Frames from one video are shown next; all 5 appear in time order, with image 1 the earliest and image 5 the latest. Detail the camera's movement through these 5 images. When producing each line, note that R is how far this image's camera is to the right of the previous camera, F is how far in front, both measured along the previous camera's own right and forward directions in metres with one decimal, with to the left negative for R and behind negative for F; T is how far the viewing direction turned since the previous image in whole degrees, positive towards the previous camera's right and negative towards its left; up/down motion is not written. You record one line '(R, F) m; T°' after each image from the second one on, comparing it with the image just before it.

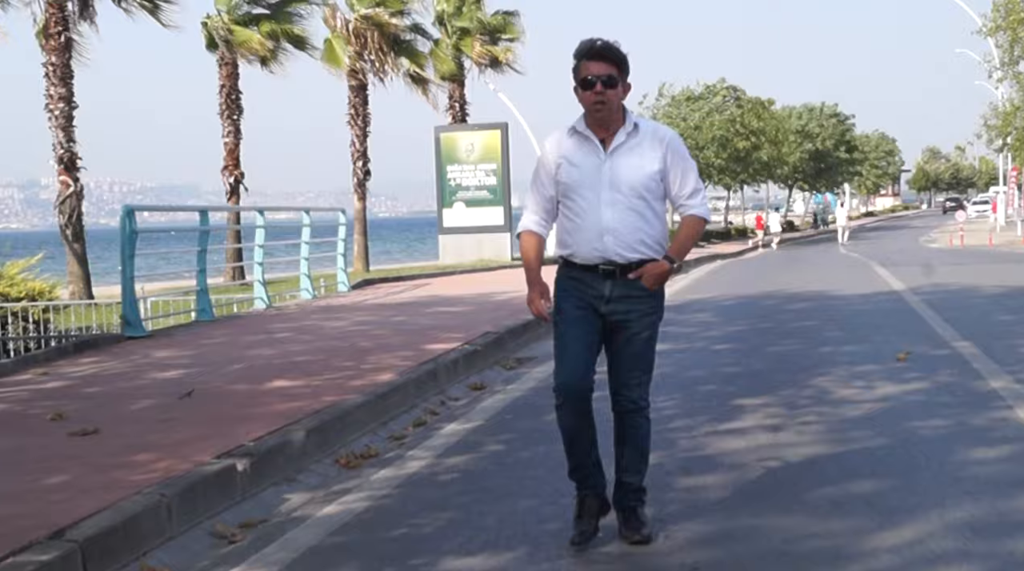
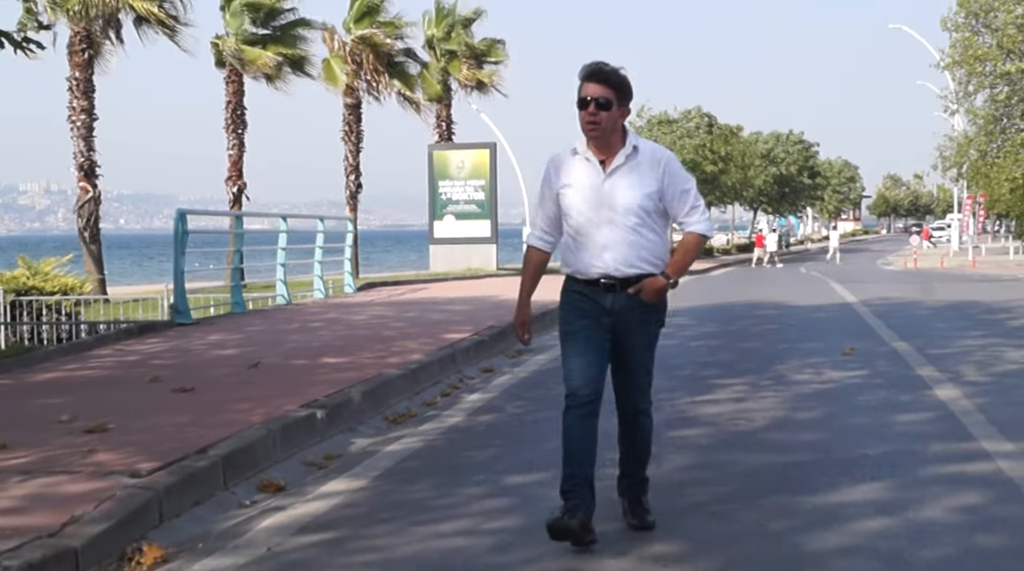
(-0.3, -1.7) m; +1°
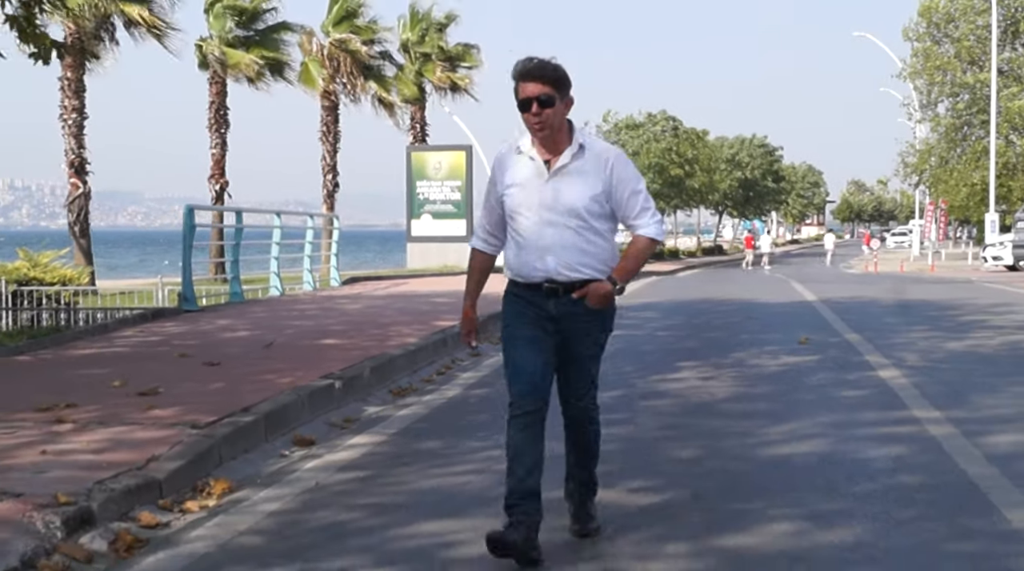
(-0.2, -1.1) m; +2°
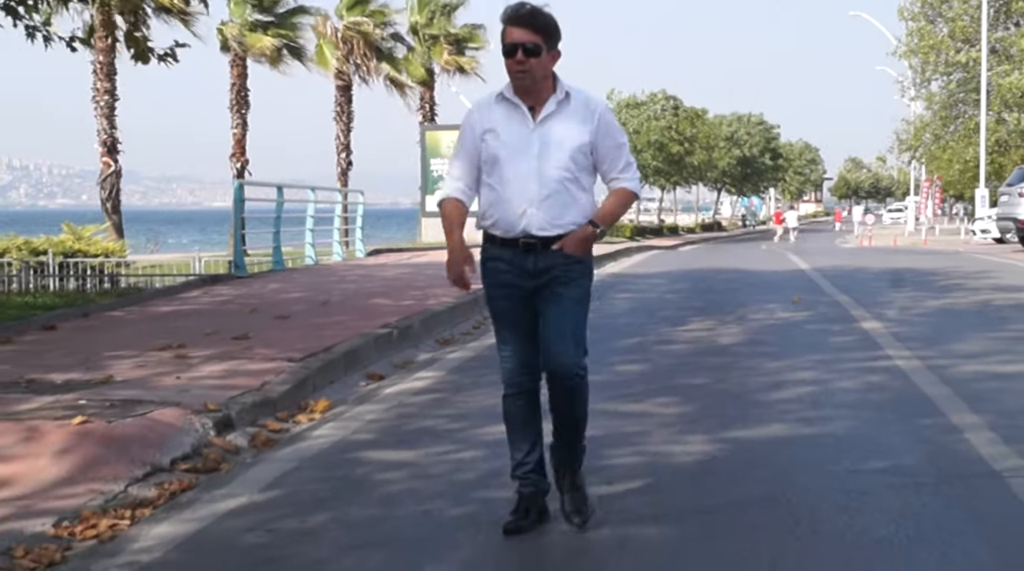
(-0.3, -1.5) m; 0°
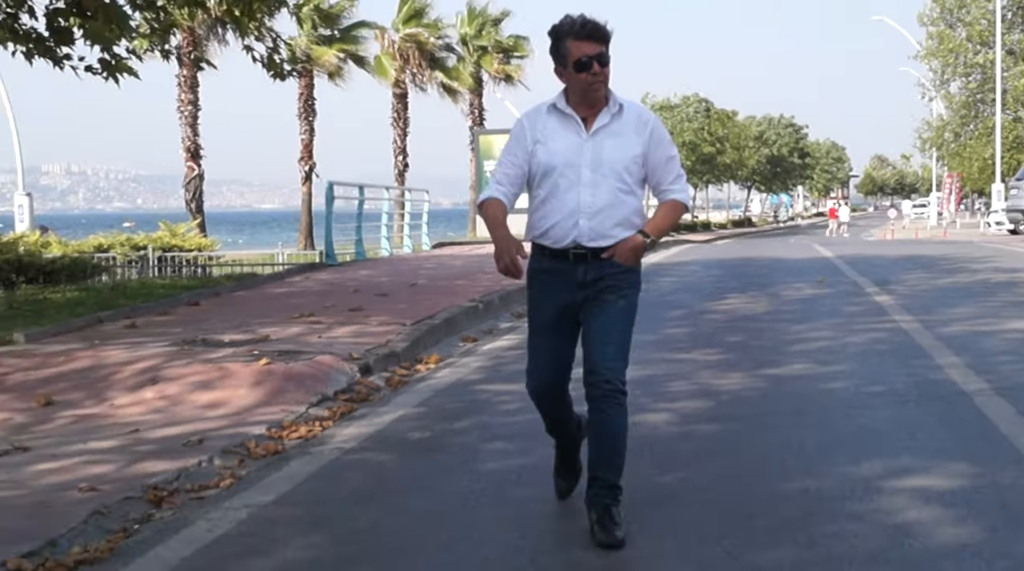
(-0.3, -1.9) m; -2°
